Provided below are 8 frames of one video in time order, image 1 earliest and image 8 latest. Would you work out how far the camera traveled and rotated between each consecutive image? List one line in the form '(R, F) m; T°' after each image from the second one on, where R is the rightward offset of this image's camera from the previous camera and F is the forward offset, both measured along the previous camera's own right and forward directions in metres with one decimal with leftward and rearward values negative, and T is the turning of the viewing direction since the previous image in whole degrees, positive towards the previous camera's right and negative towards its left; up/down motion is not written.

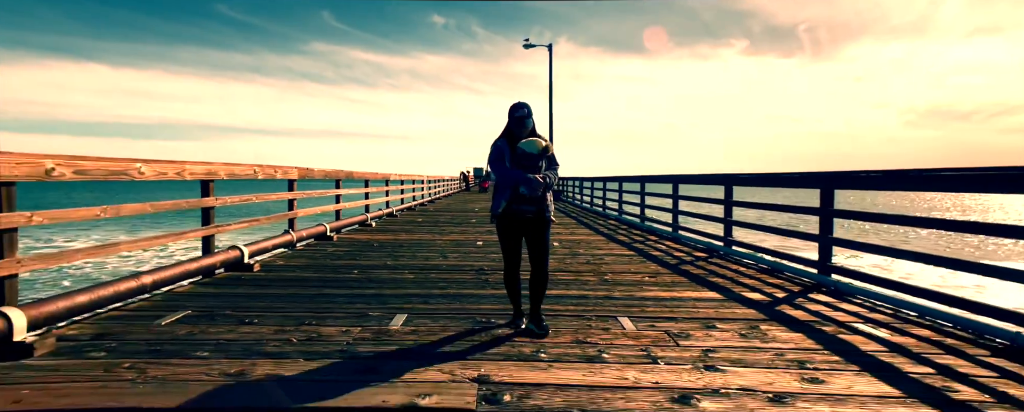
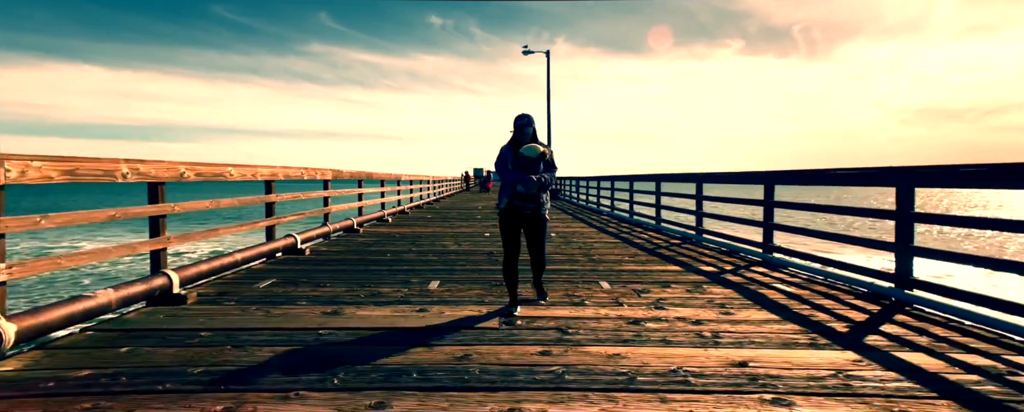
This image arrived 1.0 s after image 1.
(-0.1, -1.3) m; 0°
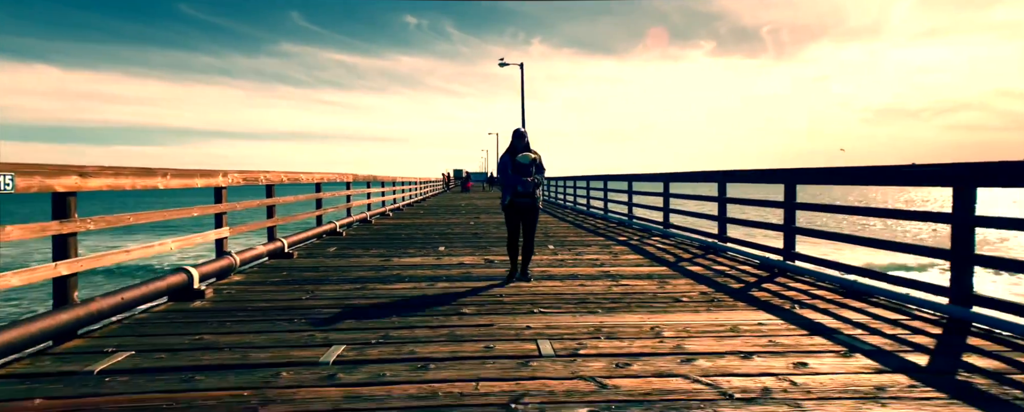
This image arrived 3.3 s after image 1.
(0.0, -3.0) m; +2°
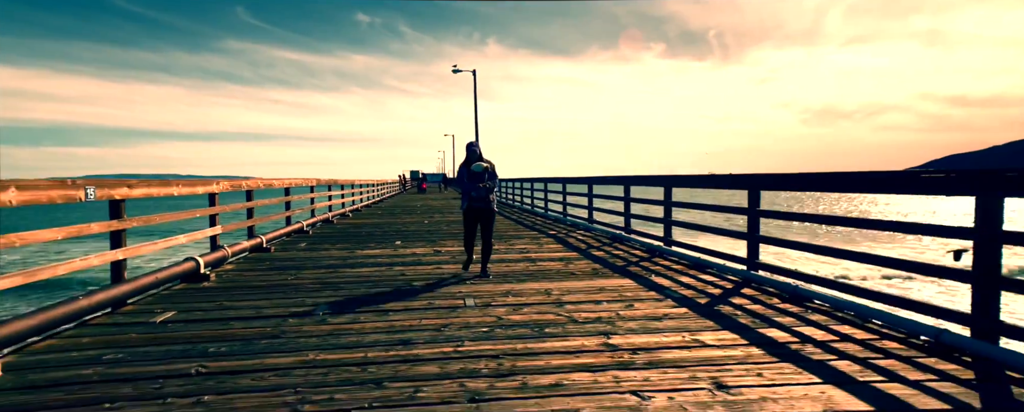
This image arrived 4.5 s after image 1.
(+0.2, -1.6) m; +4°
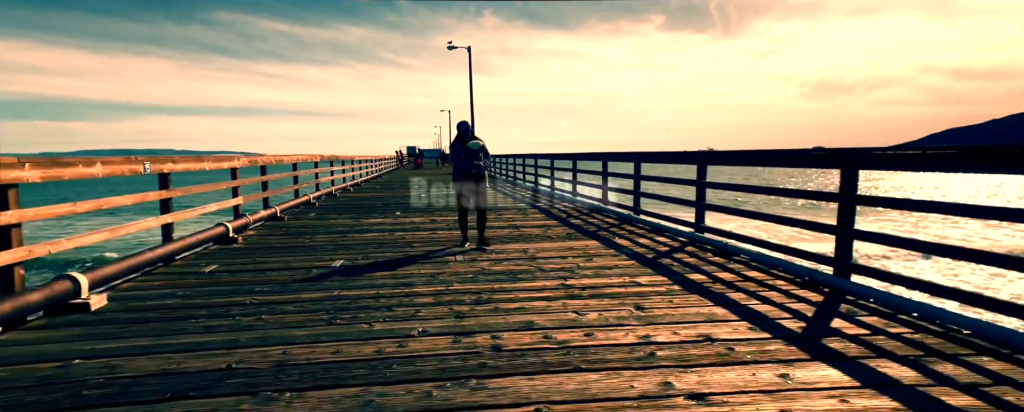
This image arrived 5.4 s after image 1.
(+0.2, -1.0) m; 0°
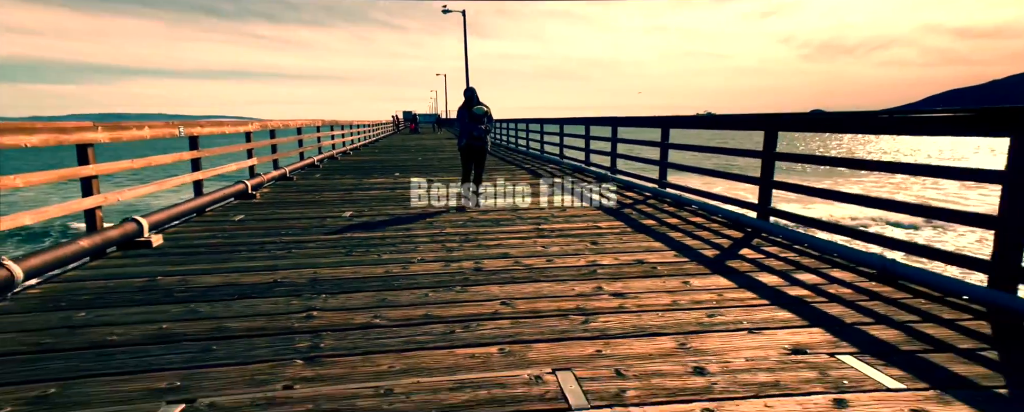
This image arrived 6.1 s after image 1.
(+0.2, -0.9) m; 0°
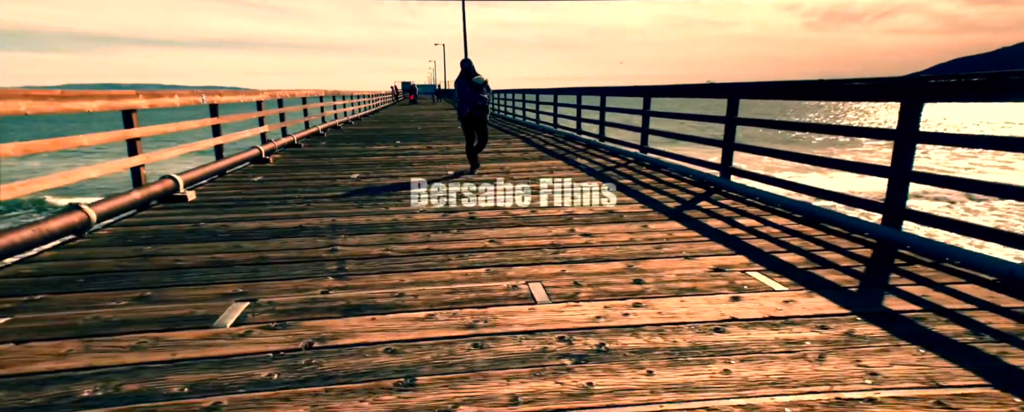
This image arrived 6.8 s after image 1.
(+0.1, -0.7) m; 0°
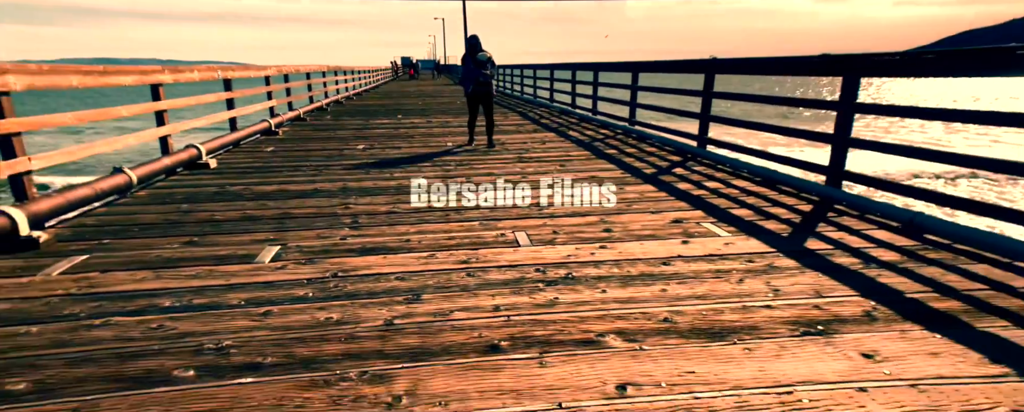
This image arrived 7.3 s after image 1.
(+0.1, -0.5) m; 0°
